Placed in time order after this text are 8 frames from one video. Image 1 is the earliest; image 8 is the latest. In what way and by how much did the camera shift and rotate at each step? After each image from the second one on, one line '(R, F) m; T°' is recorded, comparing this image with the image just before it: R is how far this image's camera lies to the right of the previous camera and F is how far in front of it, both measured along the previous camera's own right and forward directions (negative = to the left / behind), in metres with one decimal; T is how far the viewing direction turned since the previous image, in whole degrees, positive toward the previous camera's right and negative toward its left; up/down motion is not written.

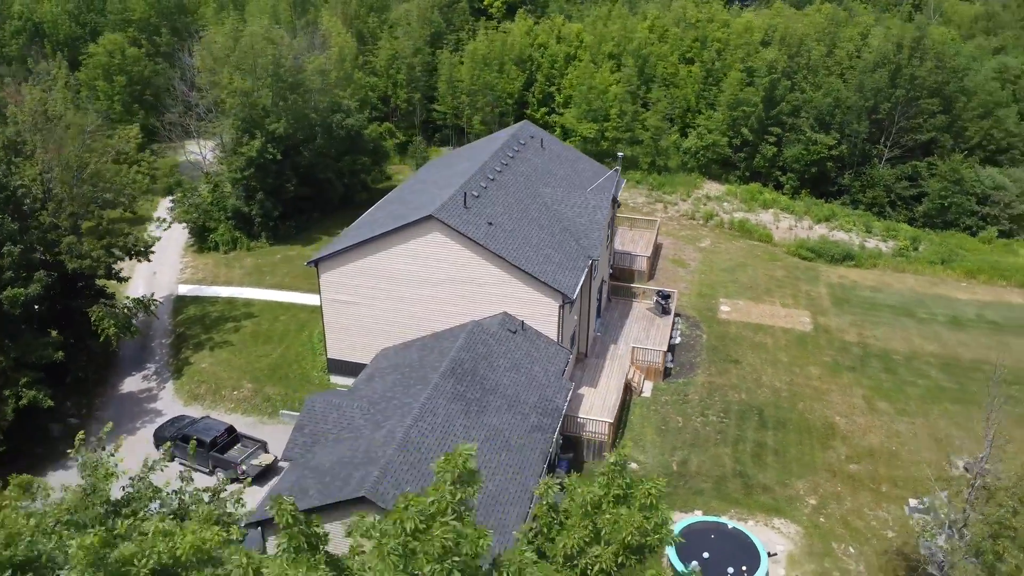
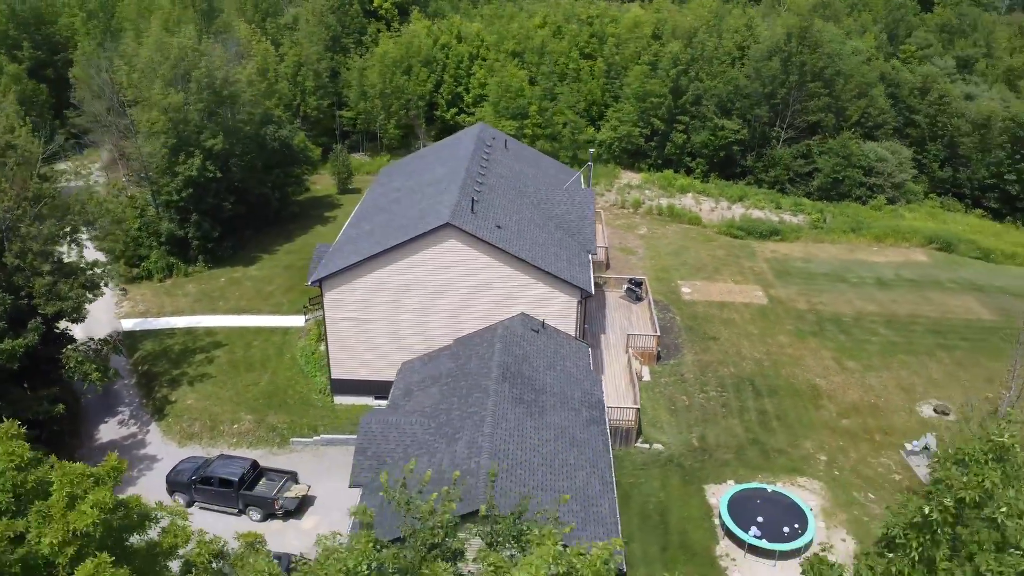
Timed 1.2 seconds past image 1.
(-5.2, +0.2) m; +11°
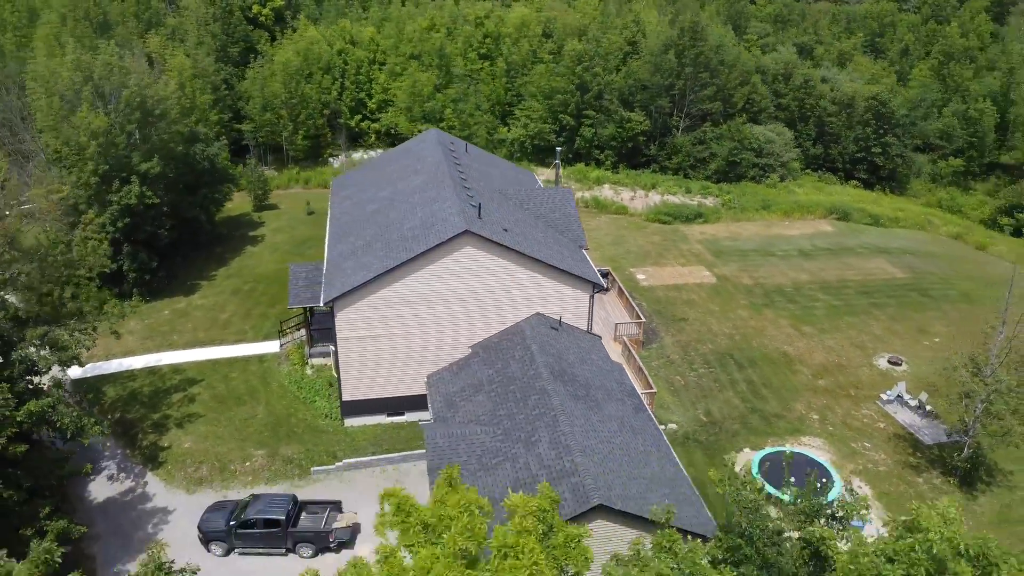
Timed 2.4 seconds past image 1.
(-5.3, +0.3) m; +11°
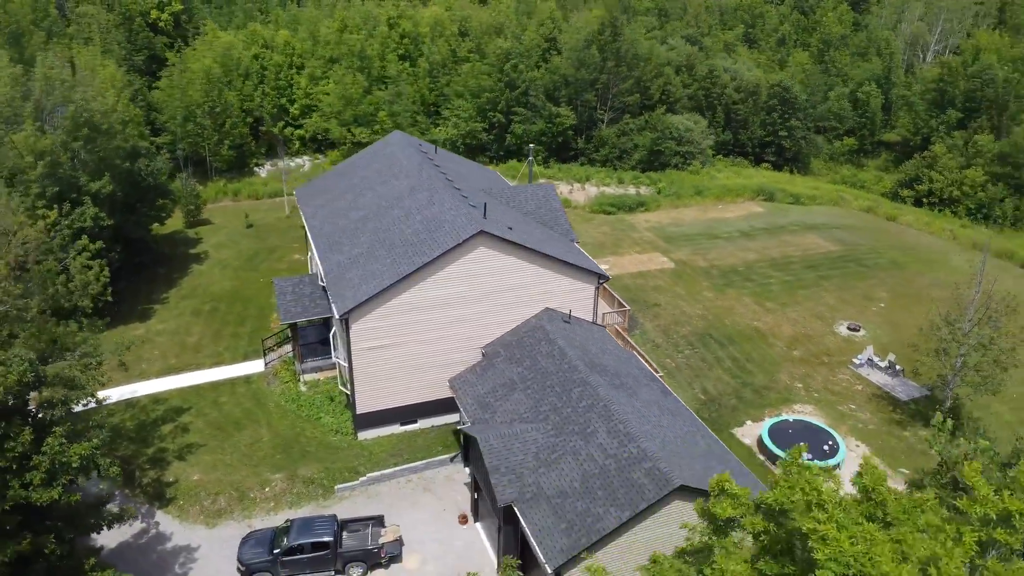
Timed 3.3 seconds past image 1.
(-4.1, +0.2) m; +9°
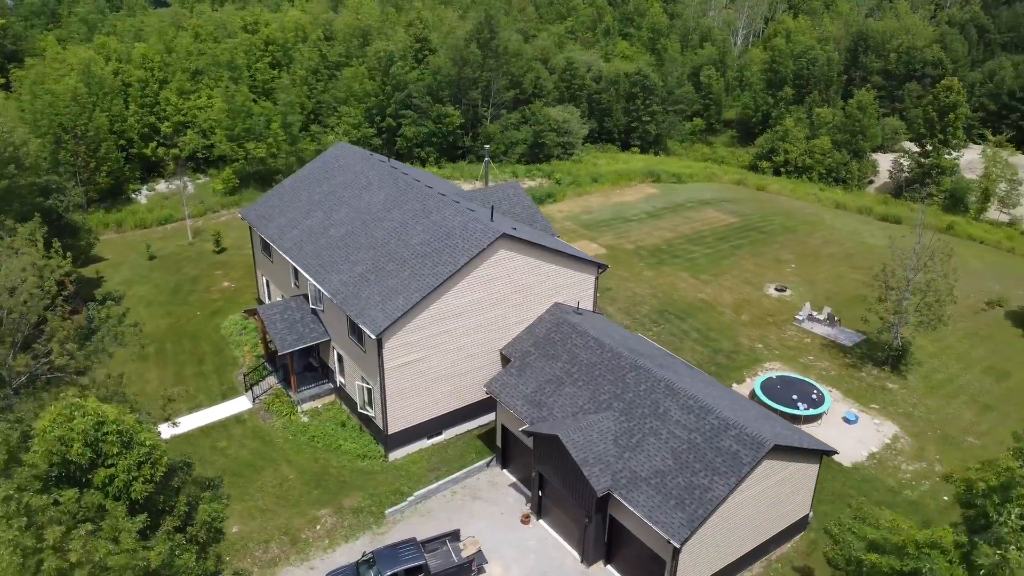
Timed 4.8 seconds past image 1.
(-6.4, +0.5) m; +14°
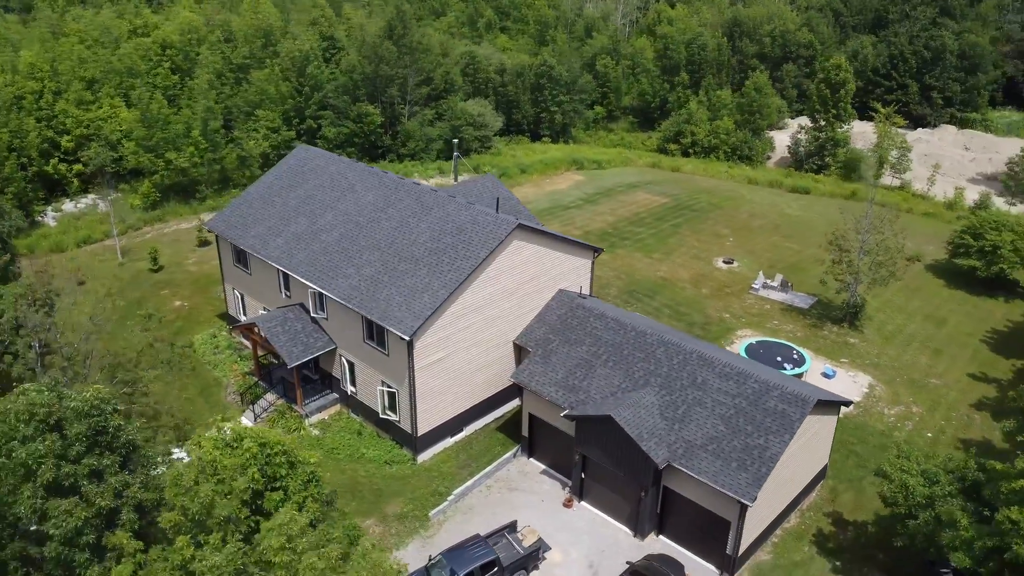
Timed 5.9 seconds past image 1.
(-4.6, +0.3) m; +10°
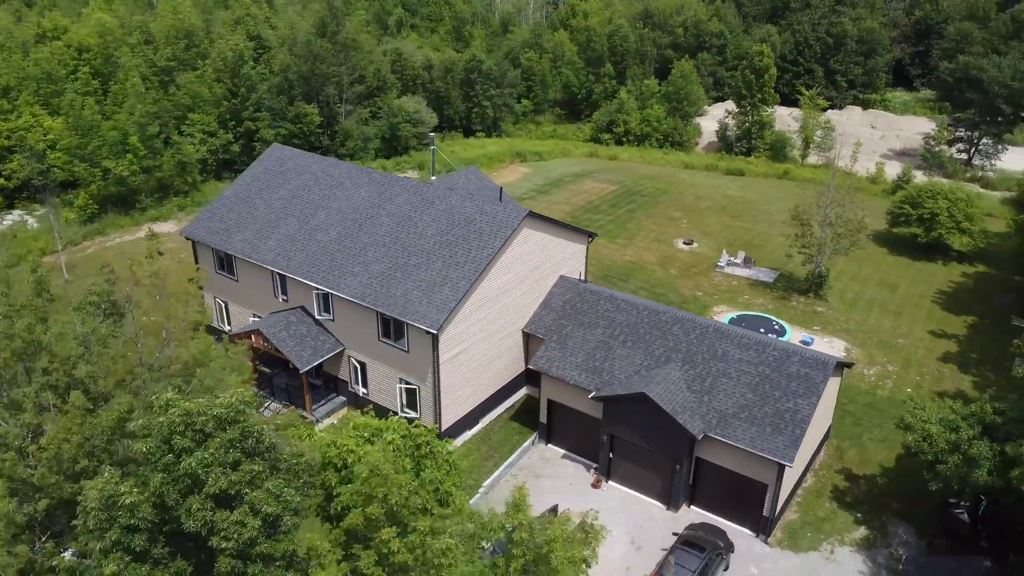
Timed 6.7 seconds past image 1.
(-3.4, +0.2) m; +7°
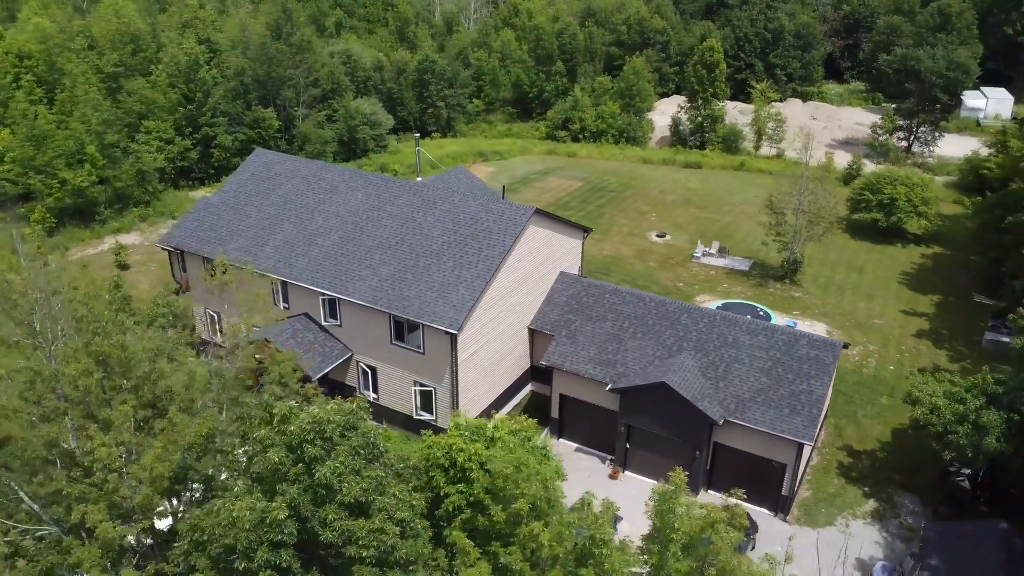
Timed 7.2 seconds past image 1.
(-2.3, 0.0) m; +5°
